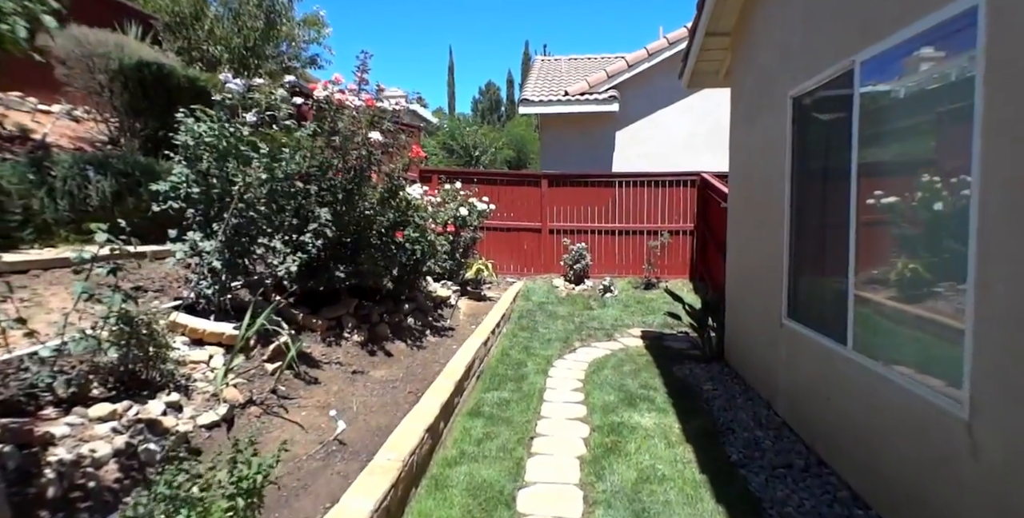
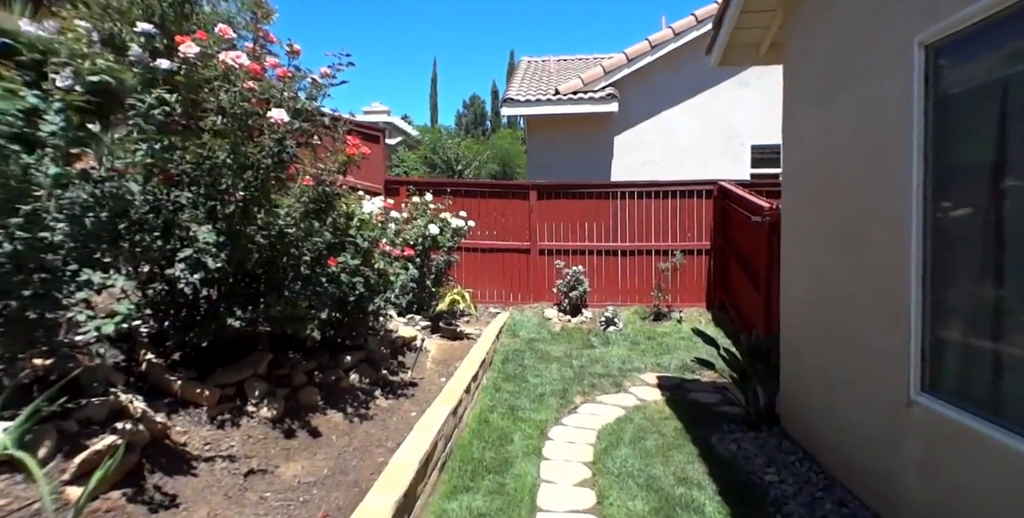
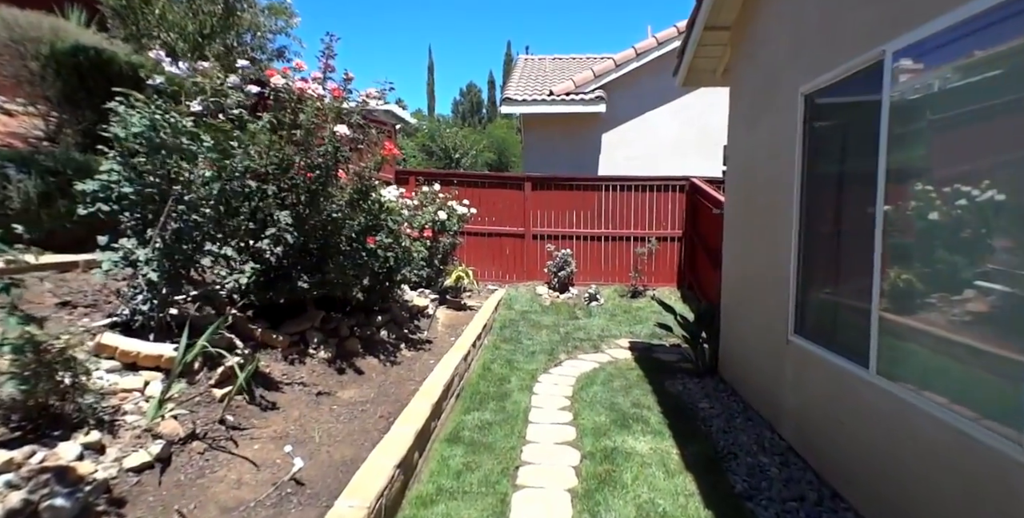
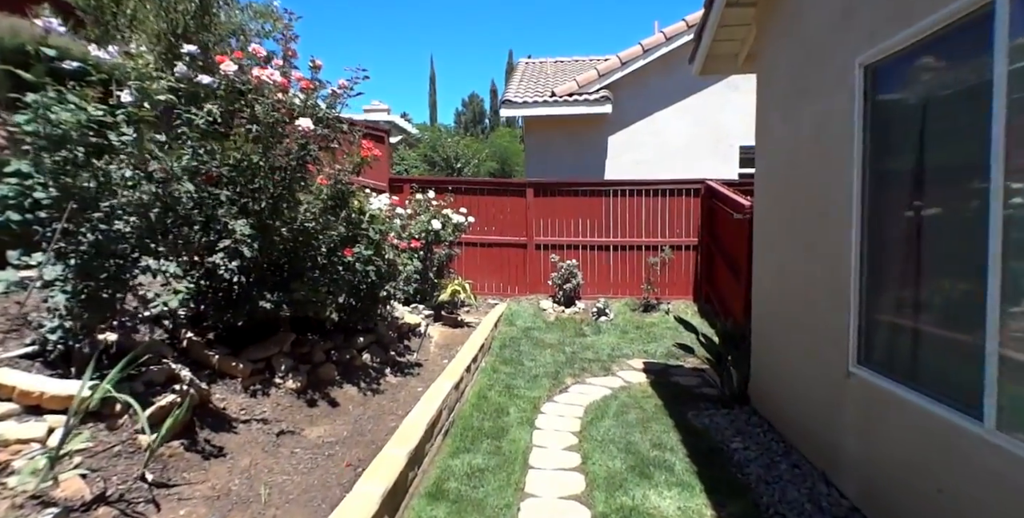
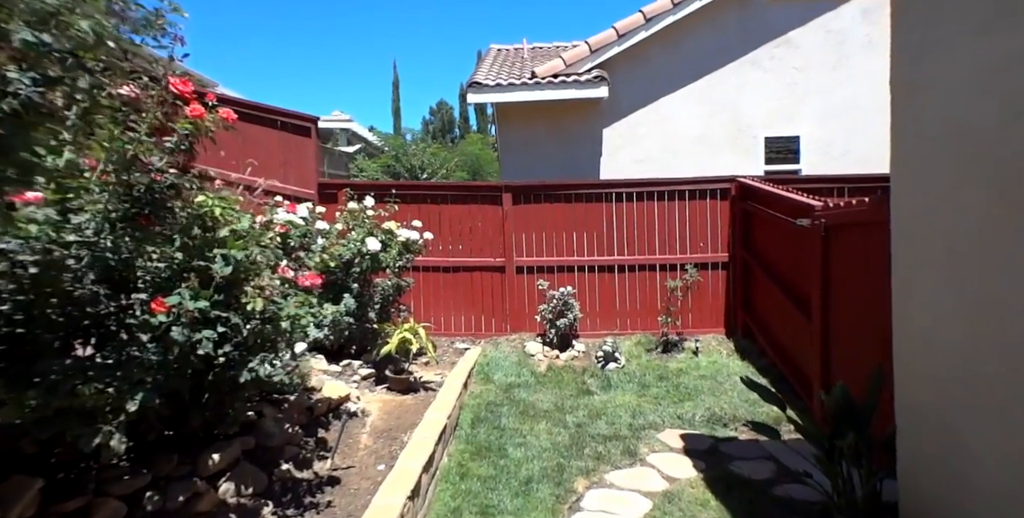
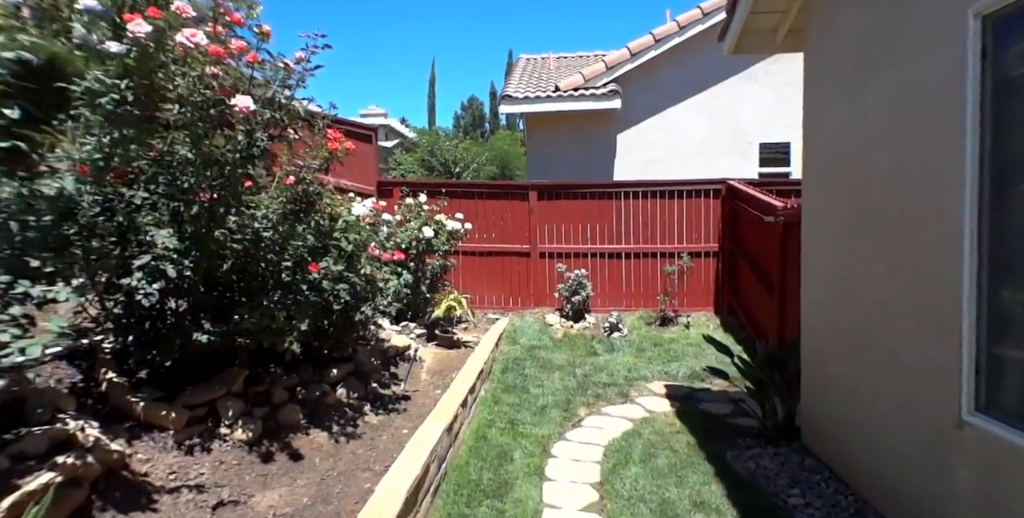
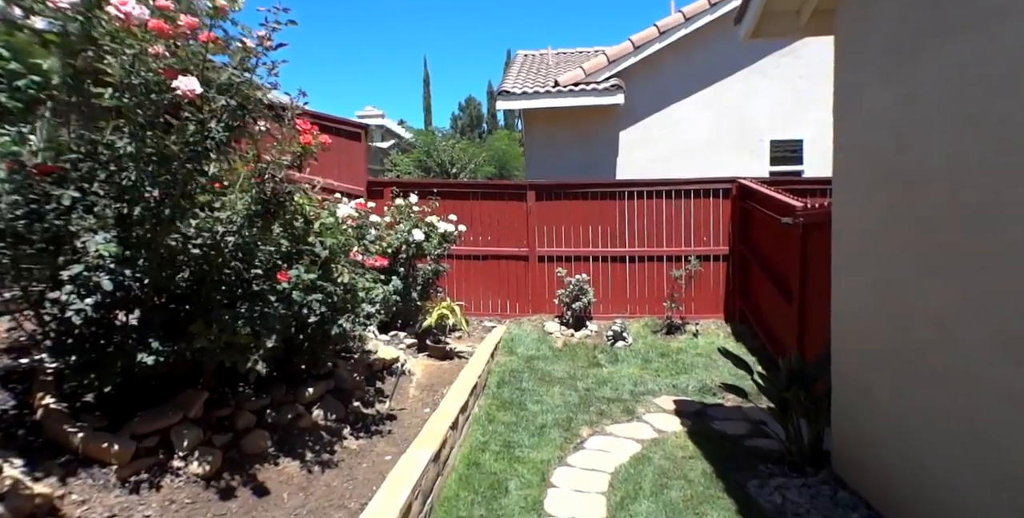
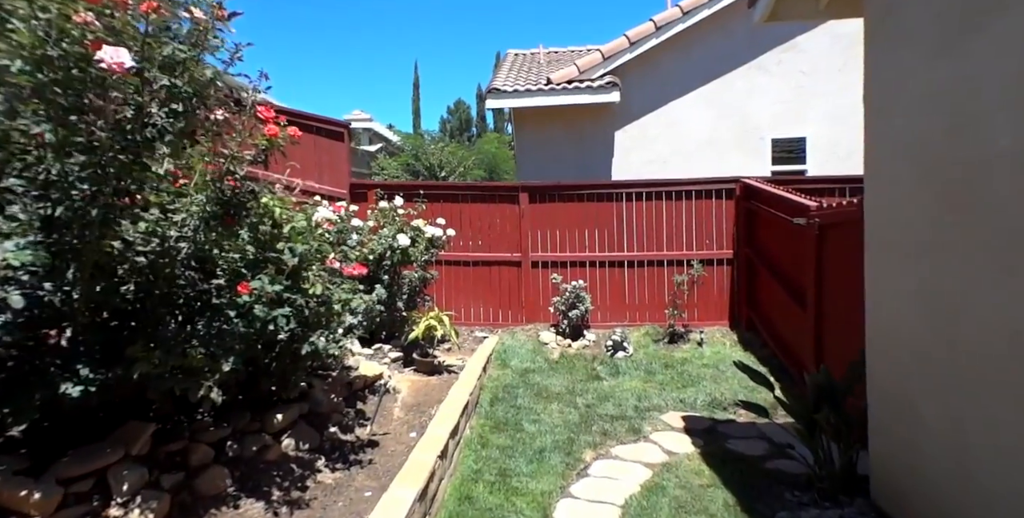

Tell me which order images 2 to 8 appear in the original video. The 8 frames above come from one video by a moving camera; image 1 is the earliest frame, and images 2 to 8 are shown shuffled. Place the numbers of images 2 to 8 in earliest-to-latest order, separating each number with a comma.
3, 4, 2, 6, 7, 8, 5
